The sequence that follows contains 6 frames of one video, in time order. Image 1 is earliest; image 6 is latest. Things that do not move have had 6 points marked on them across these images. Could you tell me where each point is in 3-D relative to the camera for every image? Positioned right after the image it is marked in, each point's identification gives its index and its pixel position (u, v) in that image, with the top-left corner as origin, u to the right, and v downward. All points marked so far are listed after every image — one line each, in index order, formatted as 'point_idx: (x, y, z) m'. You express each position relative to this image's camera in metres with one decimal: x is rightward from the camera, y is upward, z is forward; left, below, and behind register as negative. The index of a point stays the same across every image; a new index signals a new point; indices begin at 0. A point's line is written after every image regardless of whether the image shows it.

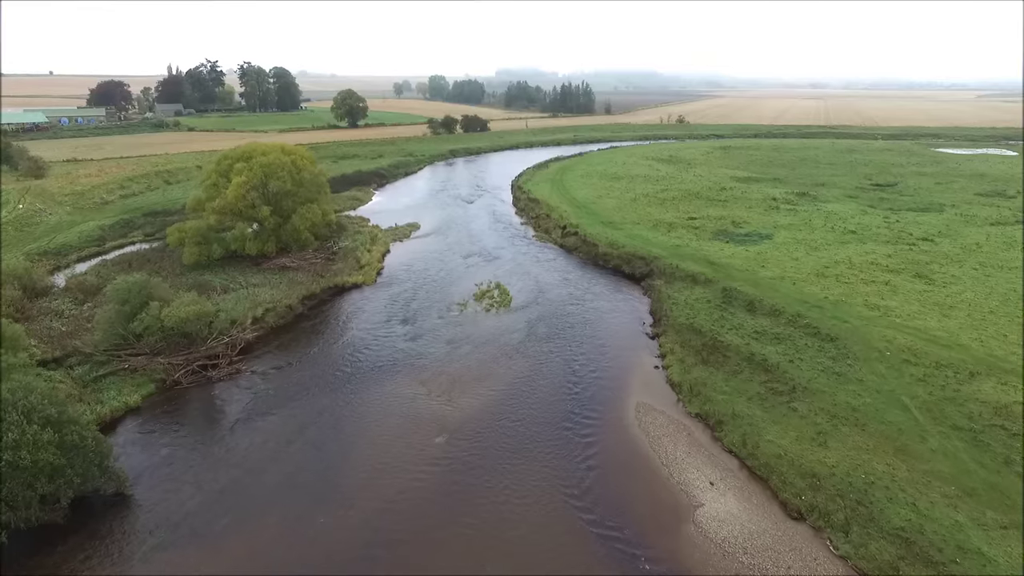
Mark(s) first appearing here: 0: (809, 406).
0: (+8.3, -3.3, +17.3) m
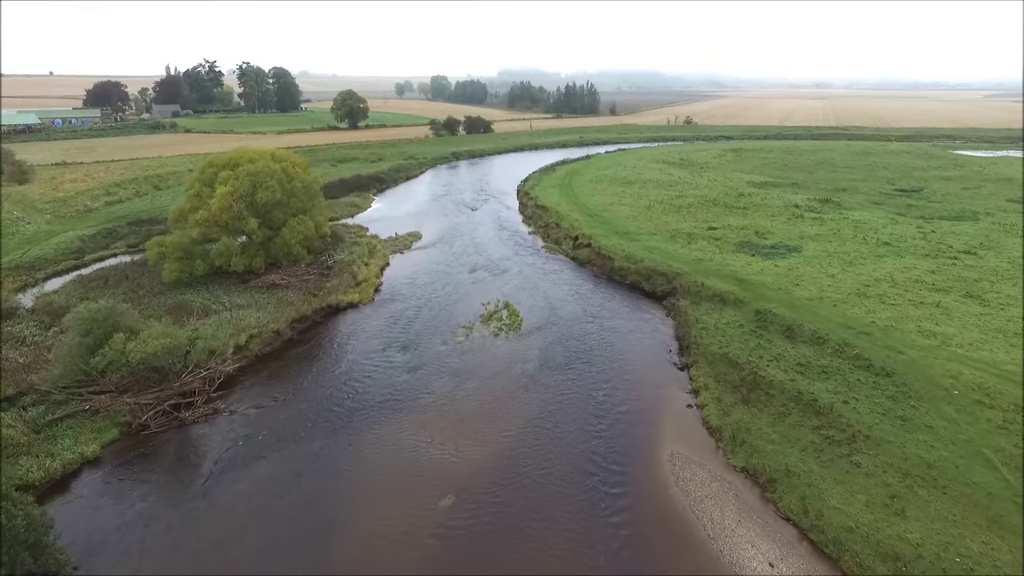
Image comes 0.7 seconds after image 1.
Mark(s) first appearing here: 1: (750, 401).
0: (+8.7, -4.2, +14.8) m
1: (+6.9, -3.3, +17.9) m
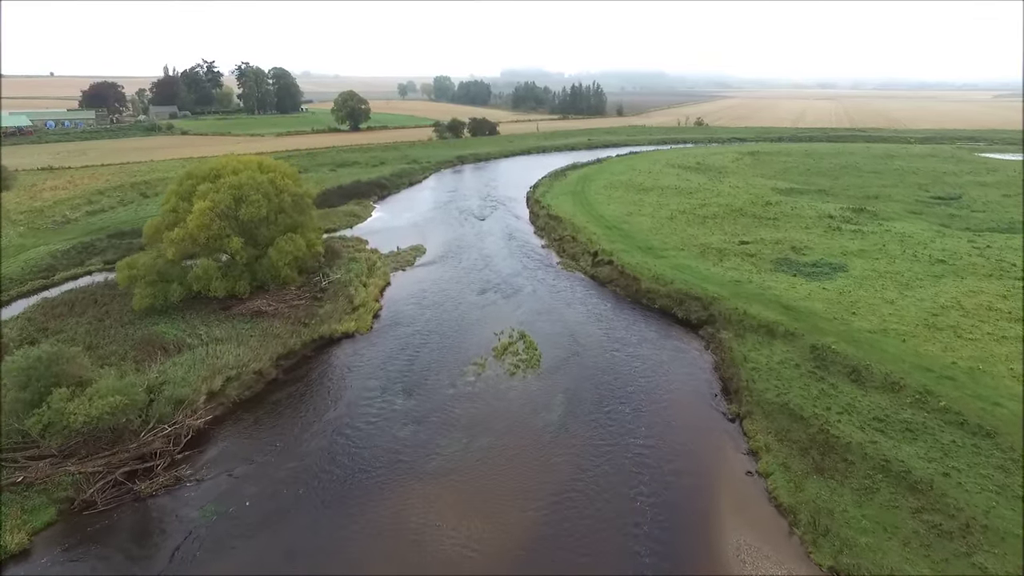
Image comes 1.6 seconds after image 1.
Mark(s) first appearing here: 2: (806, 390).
0: (+9.3, -5.2, +11.7) m
1: (+7.5, -4.4, +14.8) m
2: (+8.6, -3.0, +18.1) m
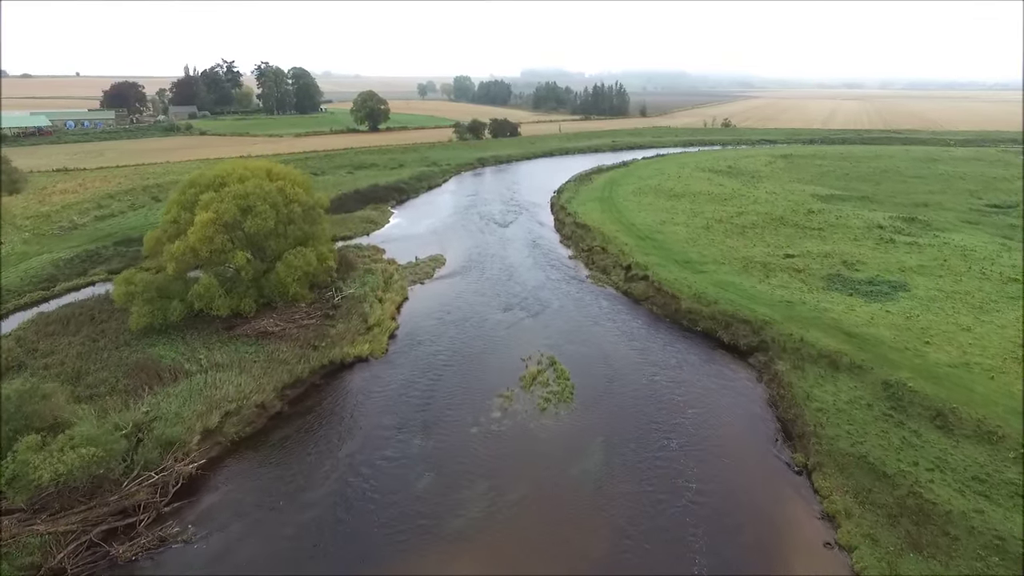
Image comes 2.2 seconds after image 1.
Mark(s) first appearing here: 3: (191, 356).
0: (+9.9, -6.1, +9.2) m
1: (+8.2, -5.2, +12.4) m
2: (+9.4, -3.8, +15.6) m
3: (-10.4, -2.2, +20.0) m
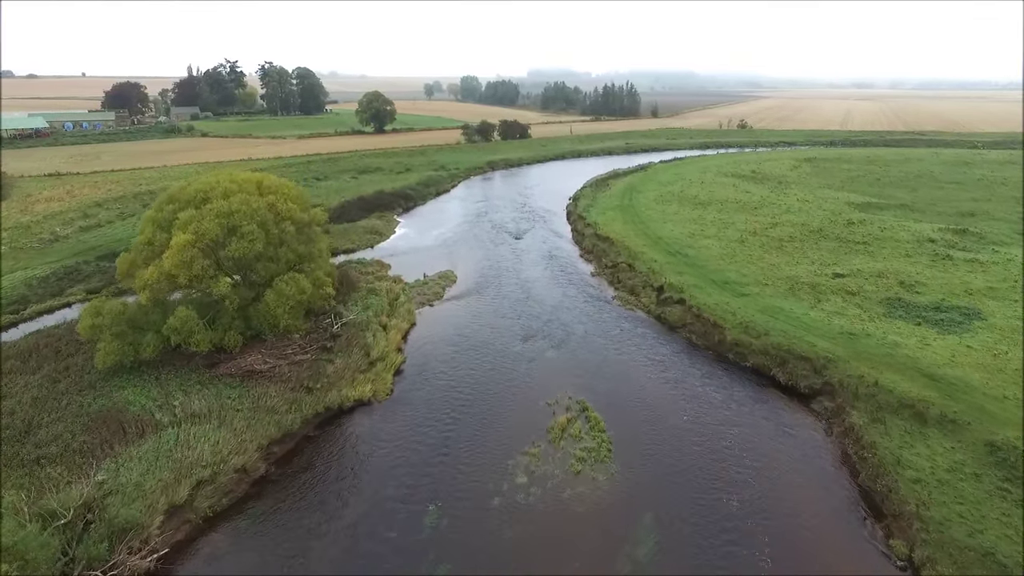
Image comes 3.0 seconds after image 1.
0: (+10.6, -7.1, +6.2) m
1: (+8.9, -6.2, +9.3) m
2: (+10.1, -4.8, +12.6) m
3: (-9.7, -3.2, +17.1) m
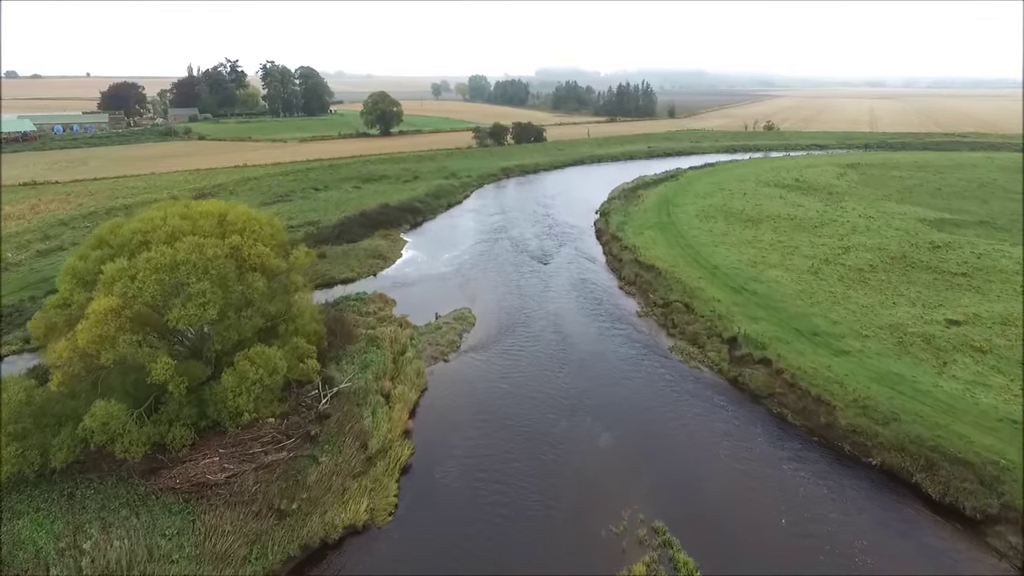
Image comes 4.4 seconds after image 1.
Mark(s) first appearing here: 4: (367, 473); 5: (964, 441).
0: (+11.5, -8.9, +0.7) m
1: (+9.9, -8.0, +3.9) m
2: (+11.2, -6.6, +7.2) m
3: (-8.6, -5.0, +11.9) m
4: (-3.5, -4.3, +15.1) m
5: (+11.0, -3.7, +15.1) m
